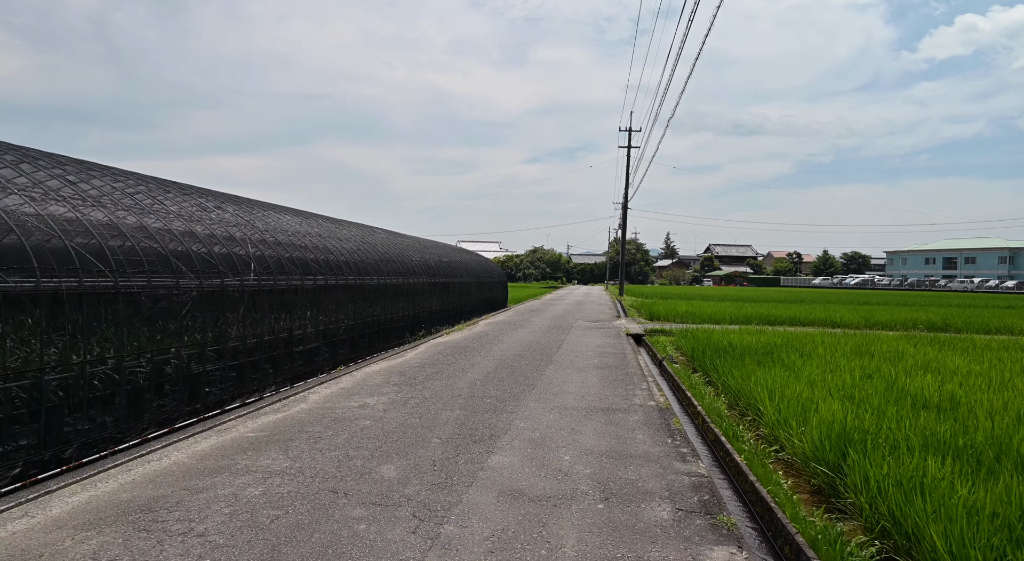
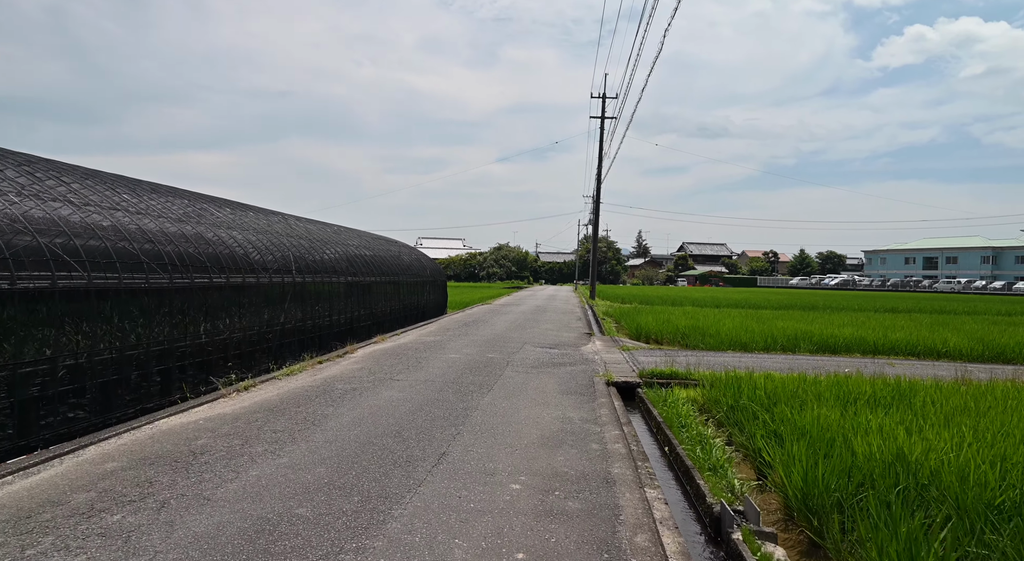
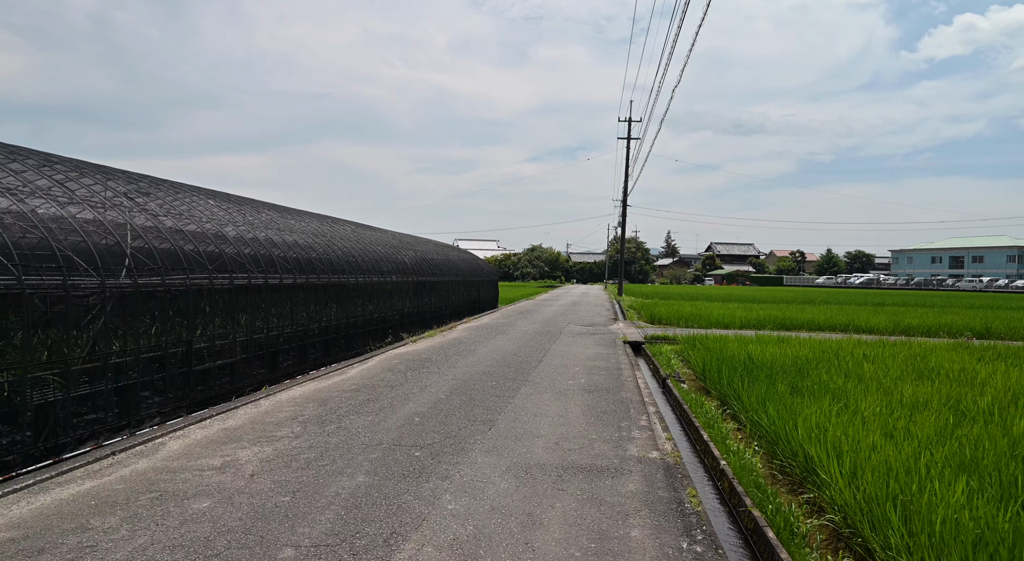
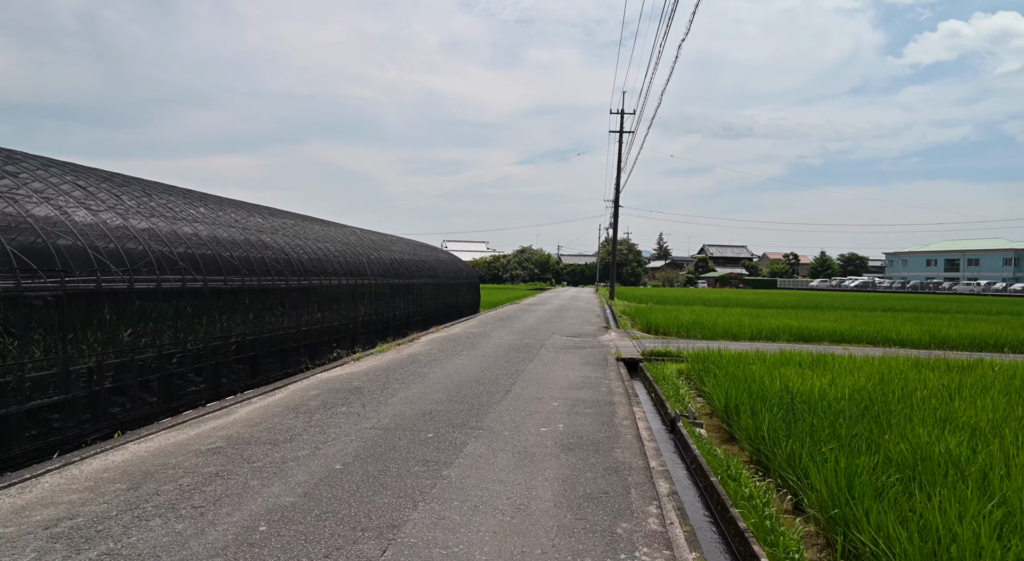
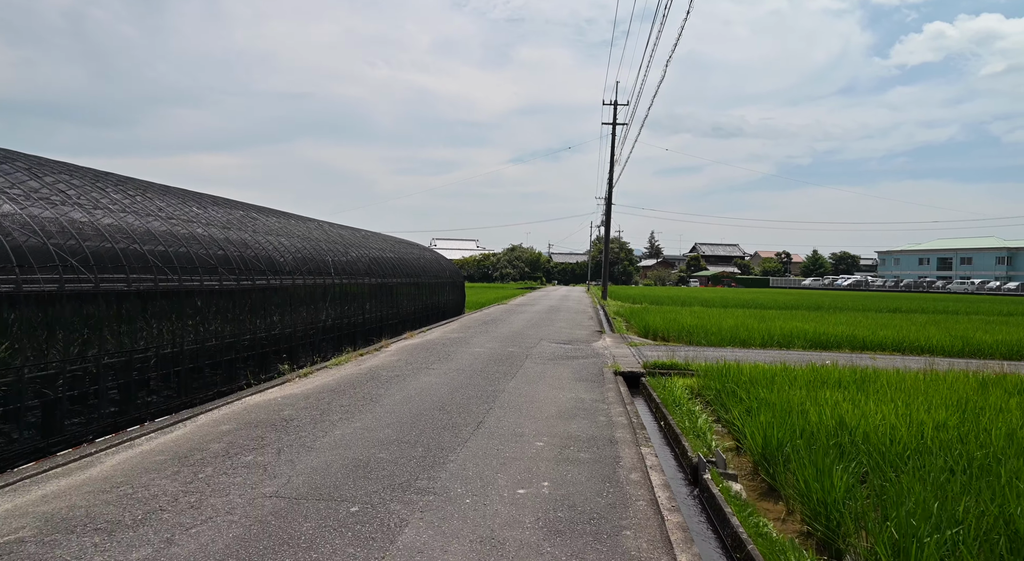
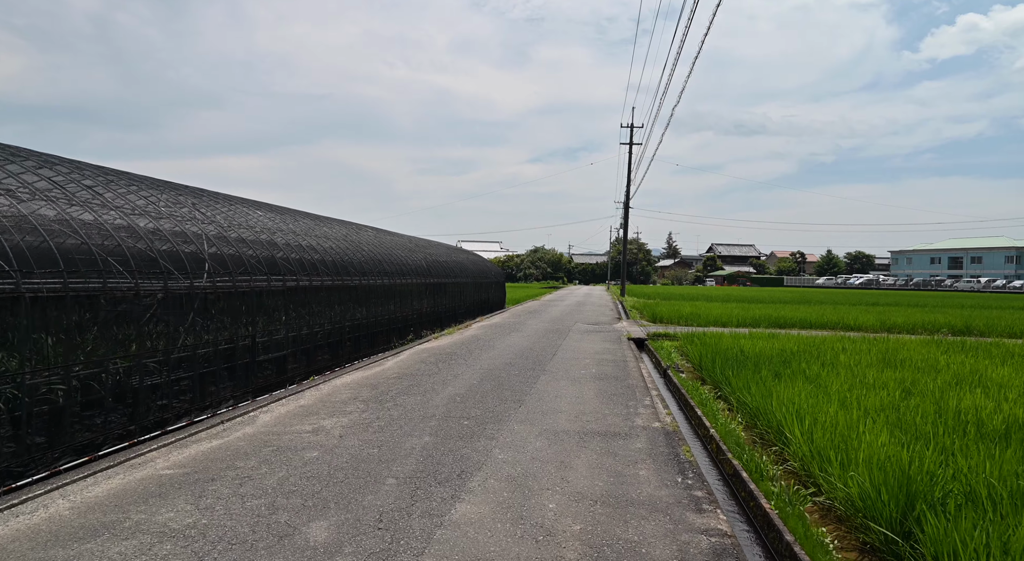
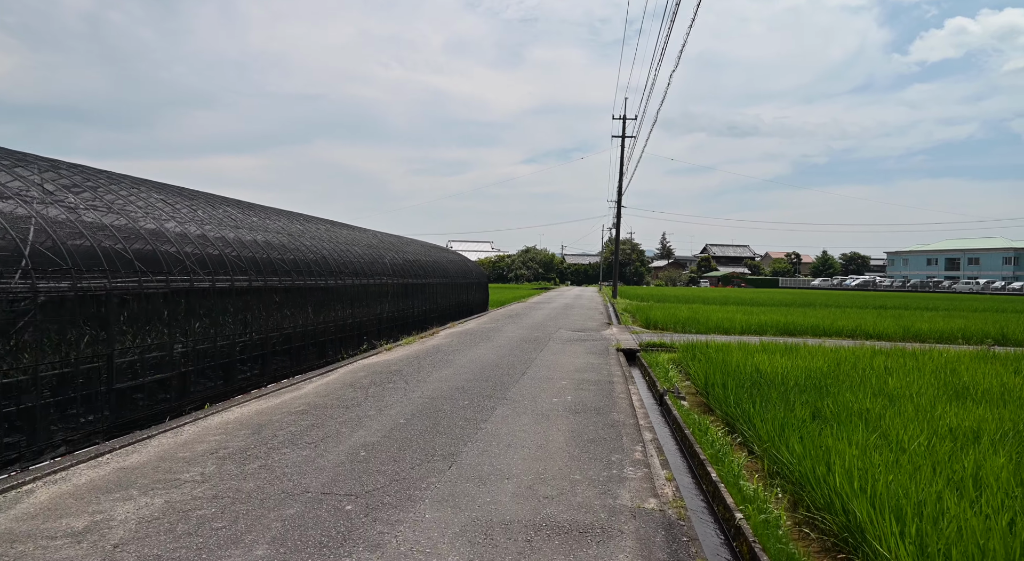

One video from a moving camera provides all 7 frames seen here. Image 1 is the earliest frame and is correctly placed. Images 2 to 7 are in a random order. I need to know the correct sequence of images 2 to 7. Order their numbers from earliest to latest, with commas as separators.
6, 3, 7, 4, 5, 2
